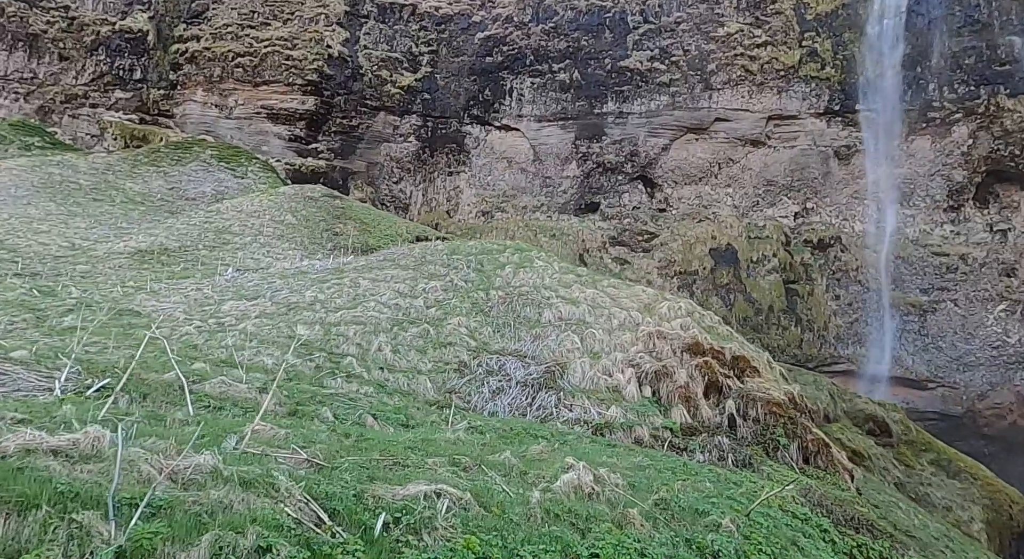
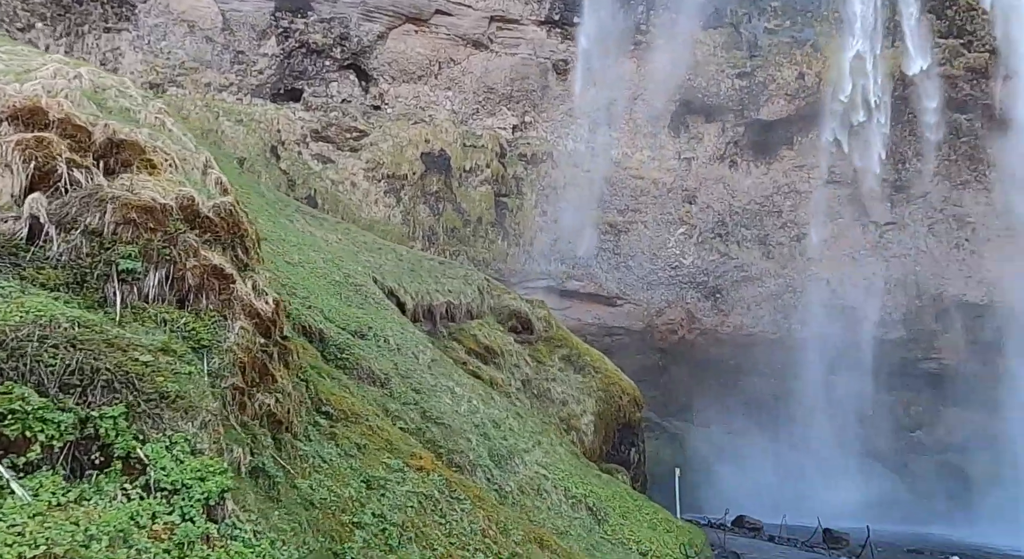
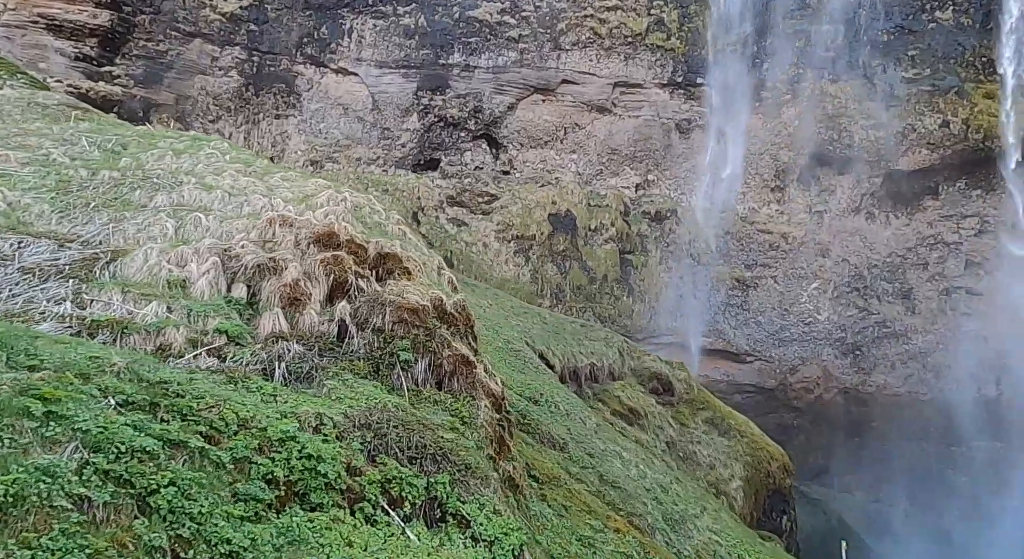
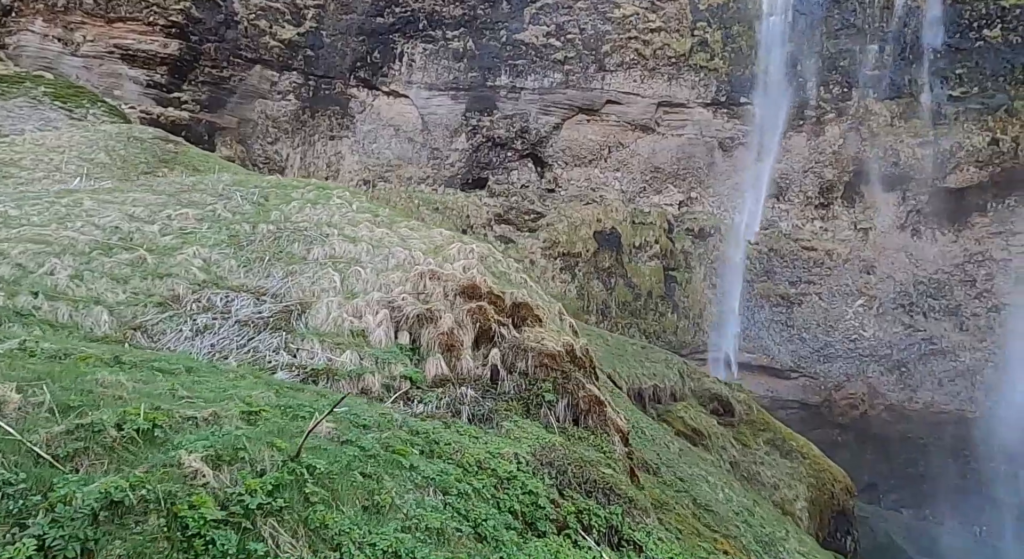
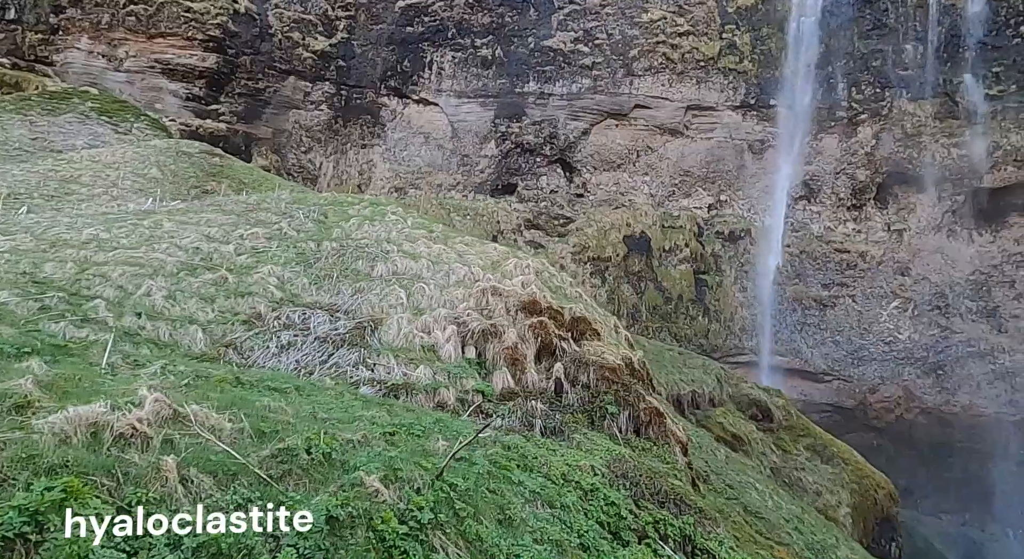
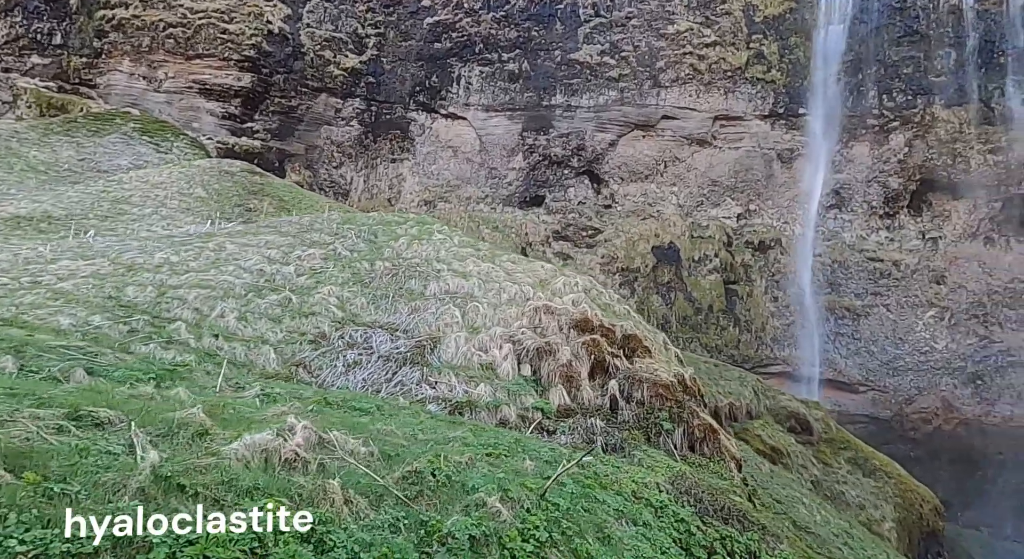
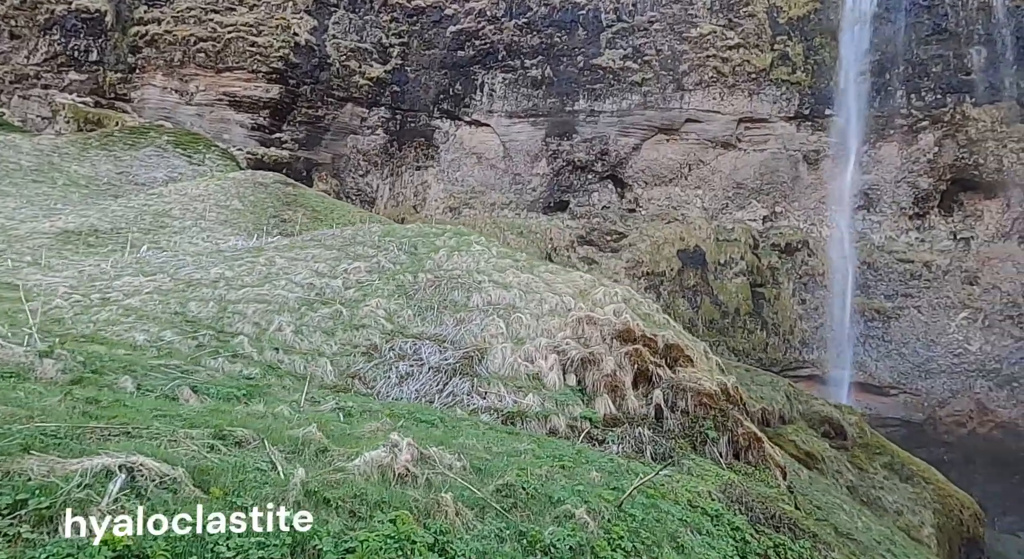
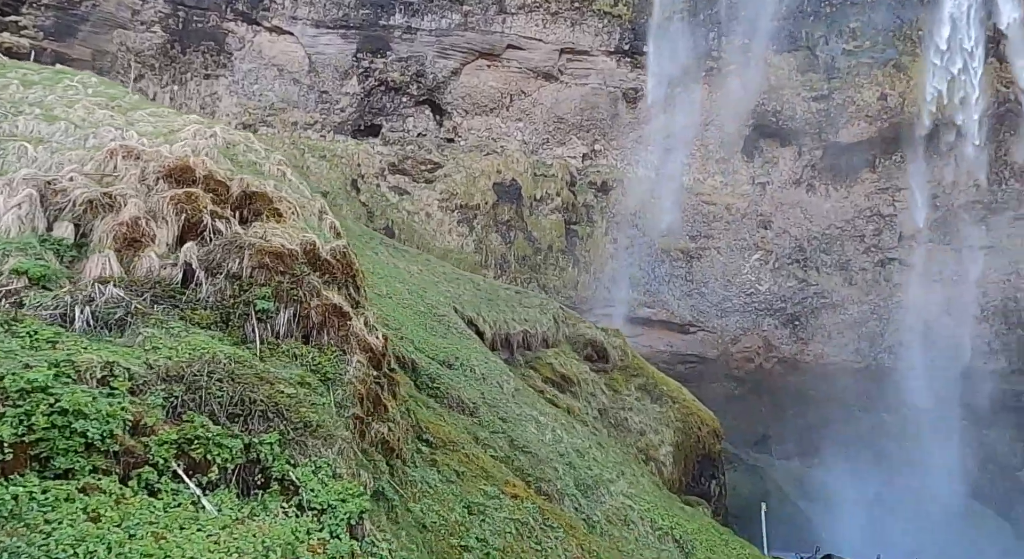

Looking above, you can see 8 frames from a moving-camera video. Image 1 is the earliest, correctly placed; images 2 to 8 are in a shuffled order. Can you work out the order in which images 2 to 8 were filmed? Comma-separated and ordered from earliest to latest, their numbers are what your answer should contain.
7, 6, 5, 4, 3, 8, 2
